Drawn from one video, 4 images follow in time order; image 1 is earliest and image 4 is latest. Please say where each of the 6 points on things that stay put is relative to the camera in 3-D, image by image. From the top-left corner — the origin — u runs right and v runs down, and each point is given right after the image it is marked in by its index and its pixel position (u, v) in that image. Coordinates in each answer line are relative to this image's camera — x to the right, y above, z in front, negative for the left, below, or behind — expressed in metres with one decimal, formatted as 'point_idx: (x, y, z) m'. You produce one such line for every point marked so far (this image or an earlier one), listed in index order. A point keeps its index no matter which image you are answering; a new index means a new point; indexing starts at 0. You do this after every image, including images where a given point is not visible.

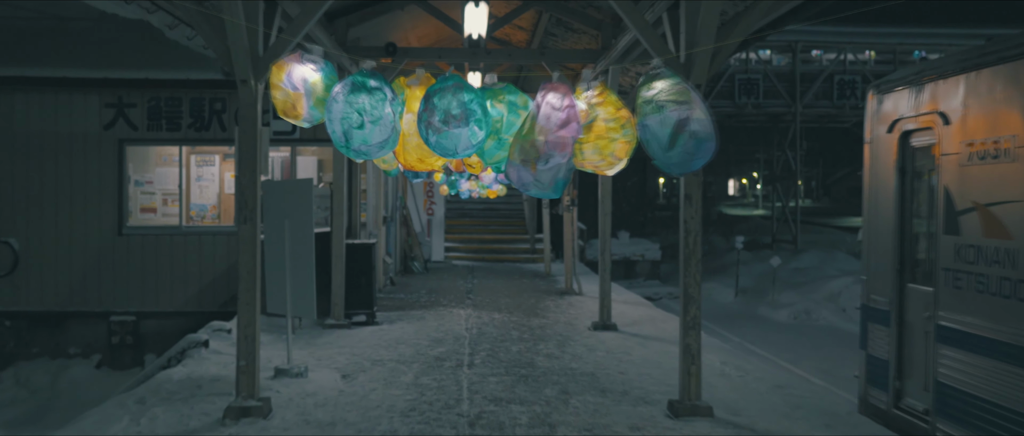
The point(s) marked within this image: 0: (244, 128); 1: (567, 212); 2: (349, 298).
0: (-2.1, +0.7, +5.3) m
1: (+1.0, +0.1, +12.5) m
2: (-2.2, -1.1, +9.1) m
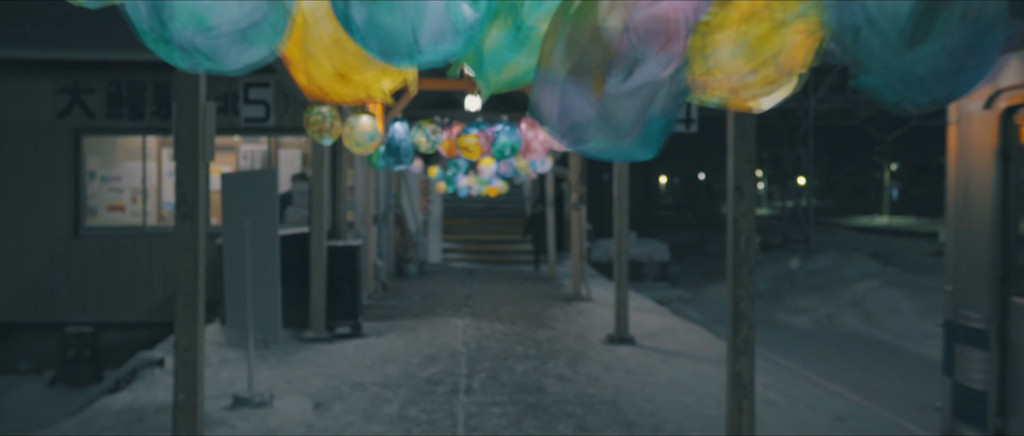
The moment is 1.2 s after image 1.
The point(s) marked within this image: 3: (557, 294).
0: (-2.1, +0.7, +4.2) m
1: (+1.1, +0.1, +11.4) m
2: (-2.2, -1.1, +8.0) m
3: (+0.8, -1.3, +11.9) m
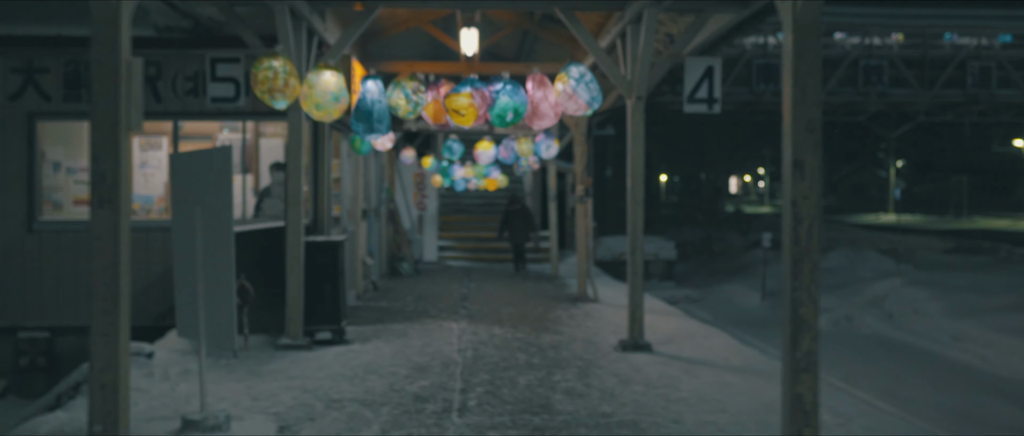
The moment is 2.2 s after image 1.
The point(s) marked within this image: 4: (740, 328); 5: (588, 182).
0: (-2.1, +0.8, +3.4) m
1: (+1.1, +0.2, +10.5) m
2: (-2.1, -1.0, +7.1) m
3: (+0.8, -1.3, +11.0) m
4: (+4.9, -2.4, +14.4) m
5: (+1.2, +0.6, +10.6) m
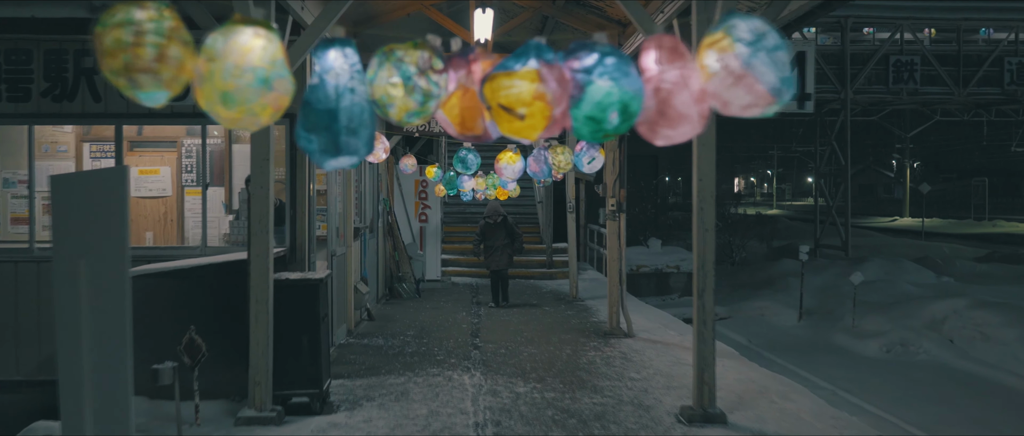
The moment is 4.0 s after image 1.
0: (-1.8, +0.5, +1.7) m
1: (+1.3, 0.0, +8.9) m
2: (-1.9, -1.2, +5.5) m
3: (+1.0, -1.5, +9.4) m
4: (+5.1, -2.6, +12.8) m
5: (+1.5, +0.3, +8.9) m
